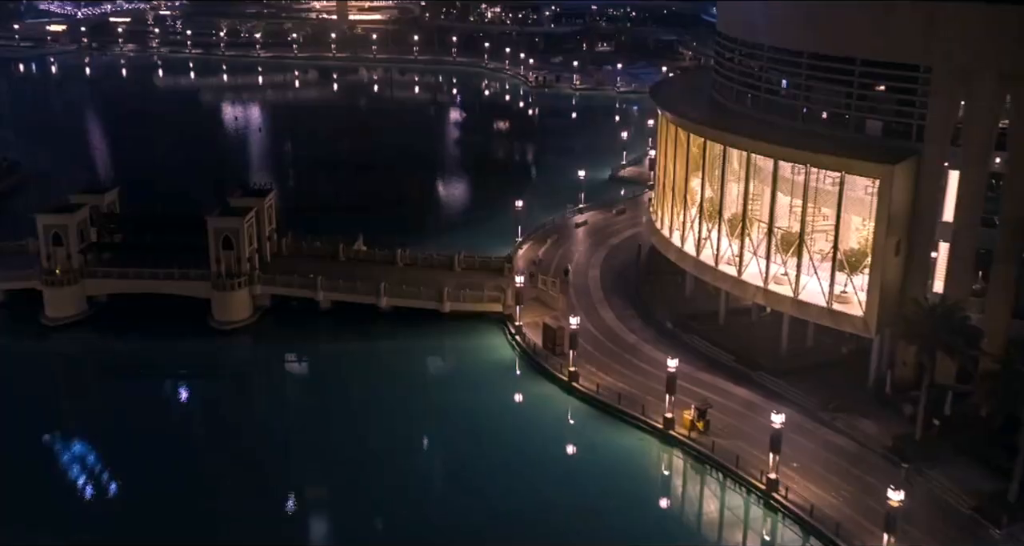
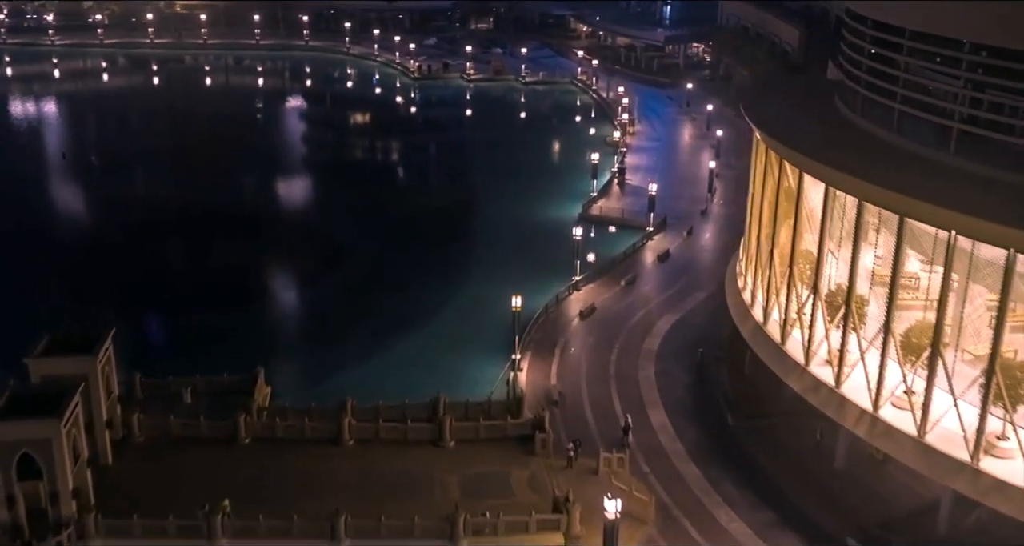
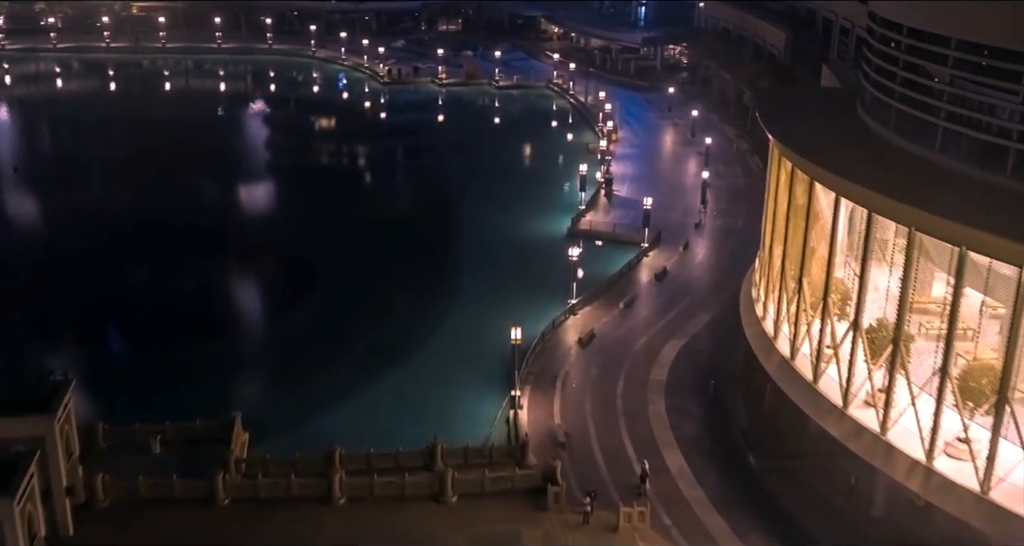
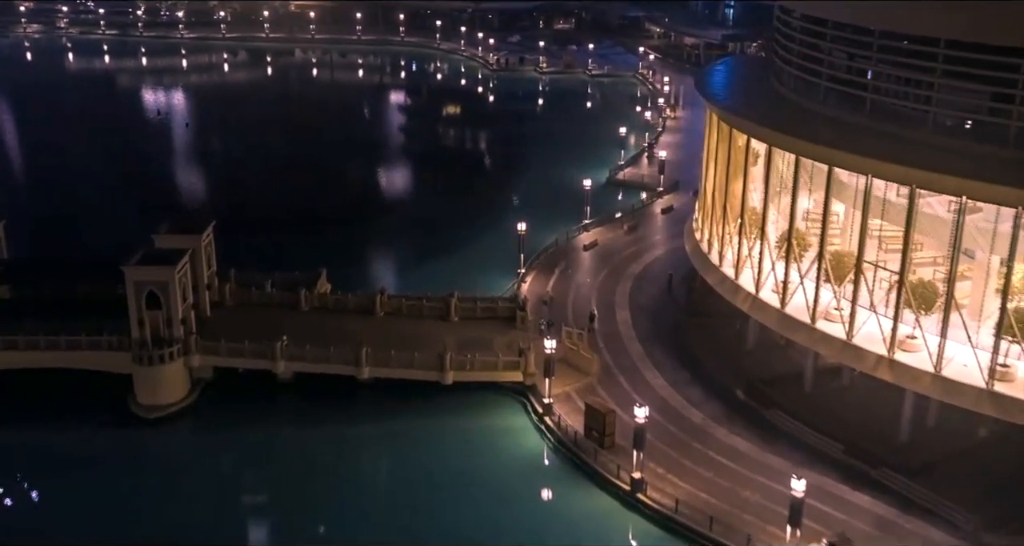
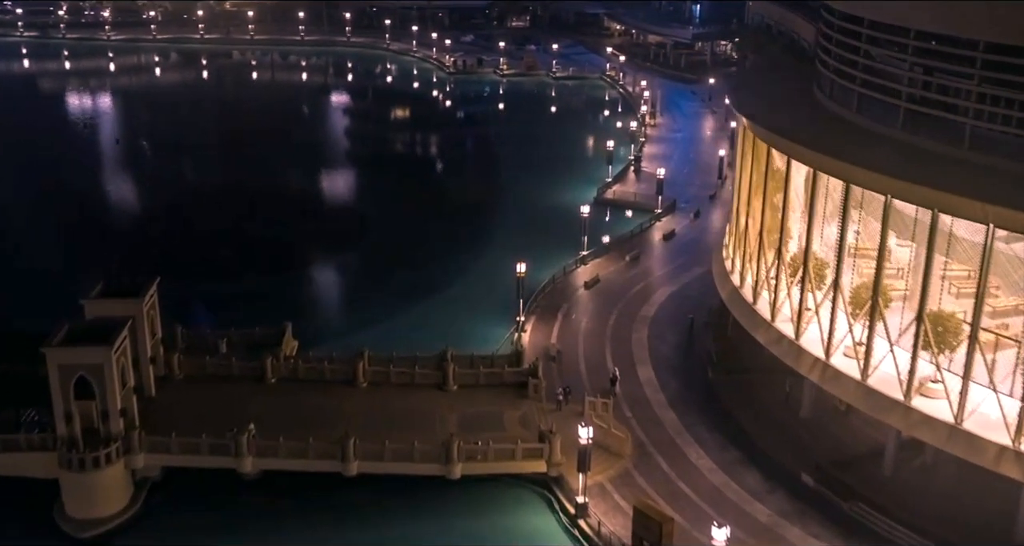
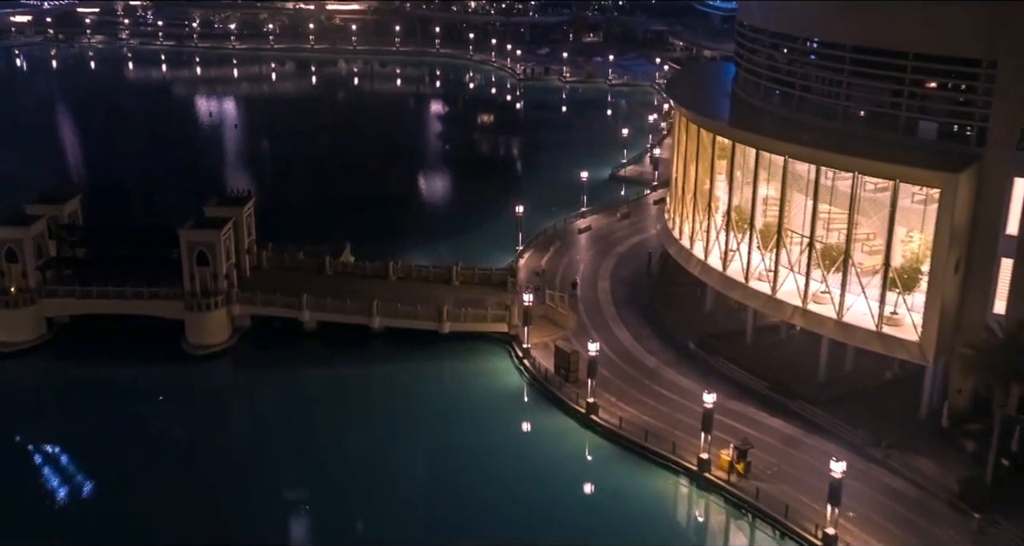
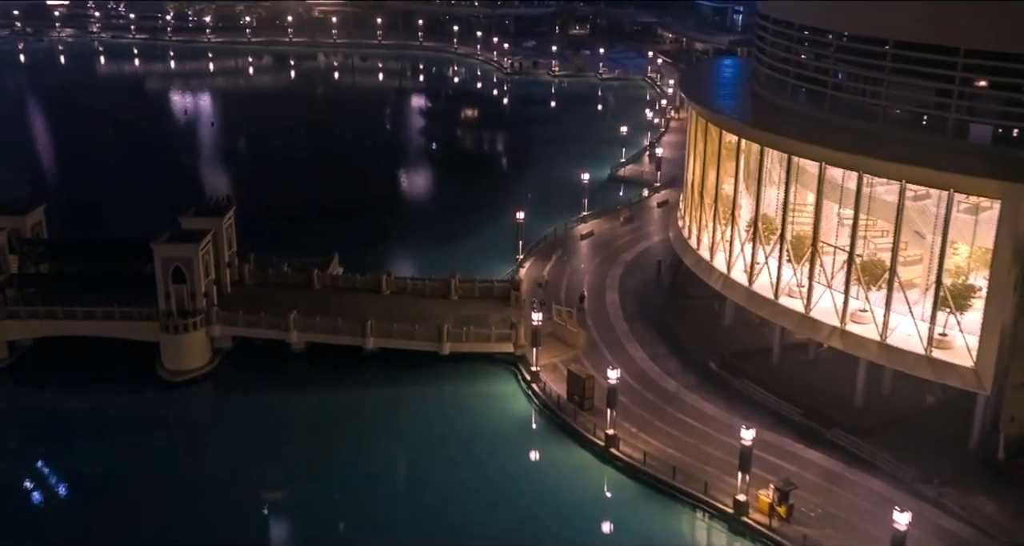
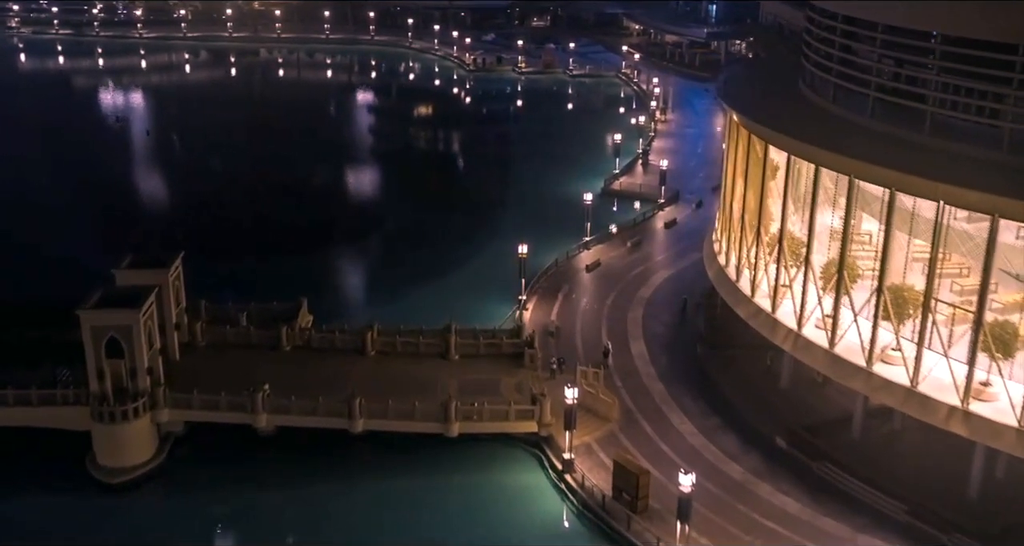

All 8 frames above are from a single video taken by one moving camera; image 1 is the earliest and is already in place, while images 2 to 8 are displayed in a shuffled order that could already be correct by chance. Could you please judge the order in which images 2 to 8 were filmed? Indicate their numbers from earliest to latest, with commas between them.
6, 7, 4, 8, 5, 2, 3
